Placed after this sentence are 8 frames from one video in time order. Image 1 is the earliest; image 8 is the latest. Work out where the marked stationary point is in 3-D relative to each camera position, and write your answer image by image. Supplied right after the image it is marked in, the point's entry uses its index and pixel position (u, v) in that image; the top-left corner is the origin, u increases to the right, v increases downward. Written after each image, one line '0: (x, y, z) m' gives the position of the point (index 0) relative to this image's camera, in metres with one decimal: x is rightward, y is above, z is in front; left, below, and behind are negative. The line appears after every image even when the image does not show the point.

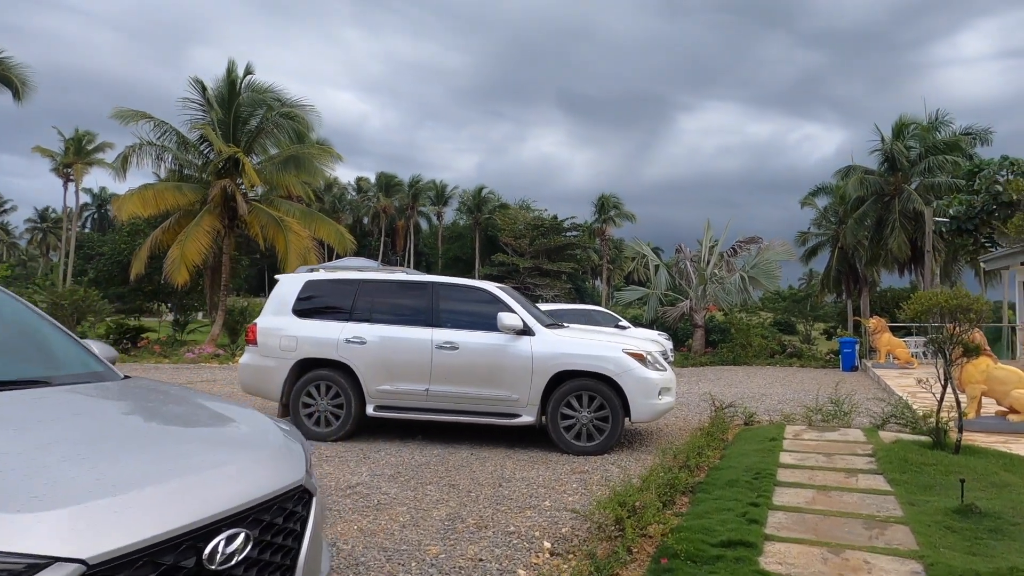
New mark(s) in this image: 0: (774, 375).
0: (+6.5, -2.2, +16.5) m
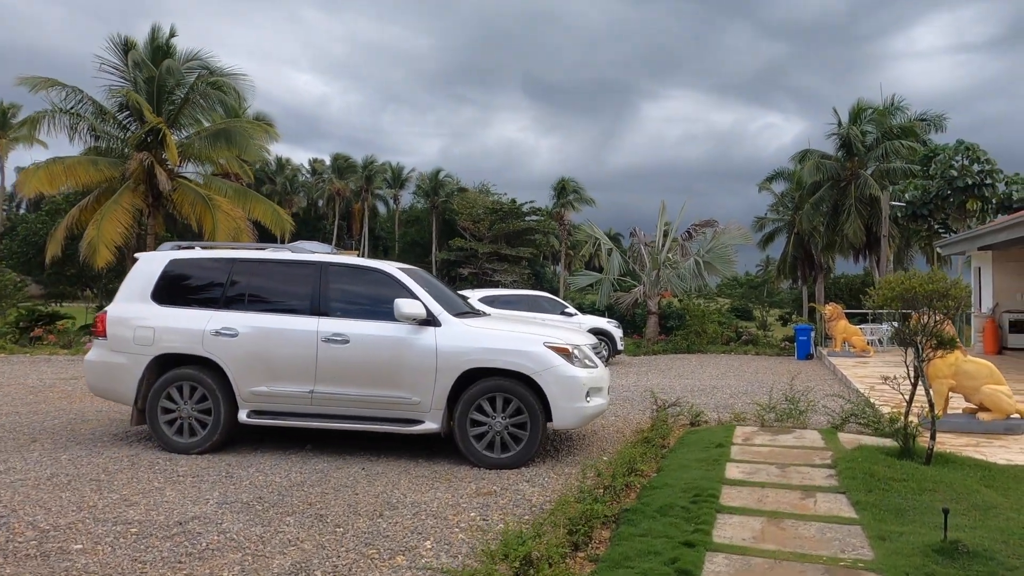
0: (+5.1, -1.8, +15.8) m
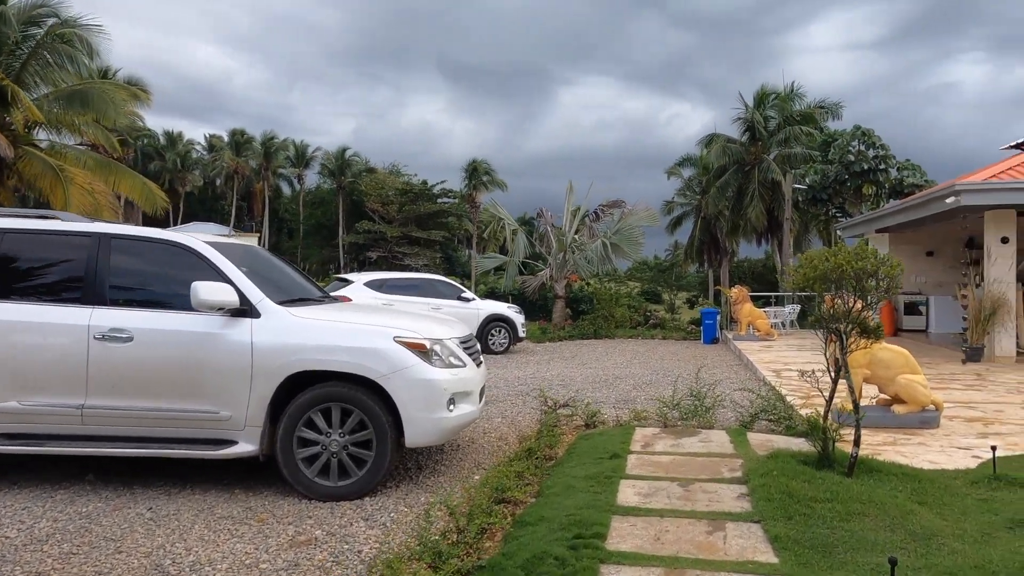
0: (+2.7, -1.4, +15.1) m
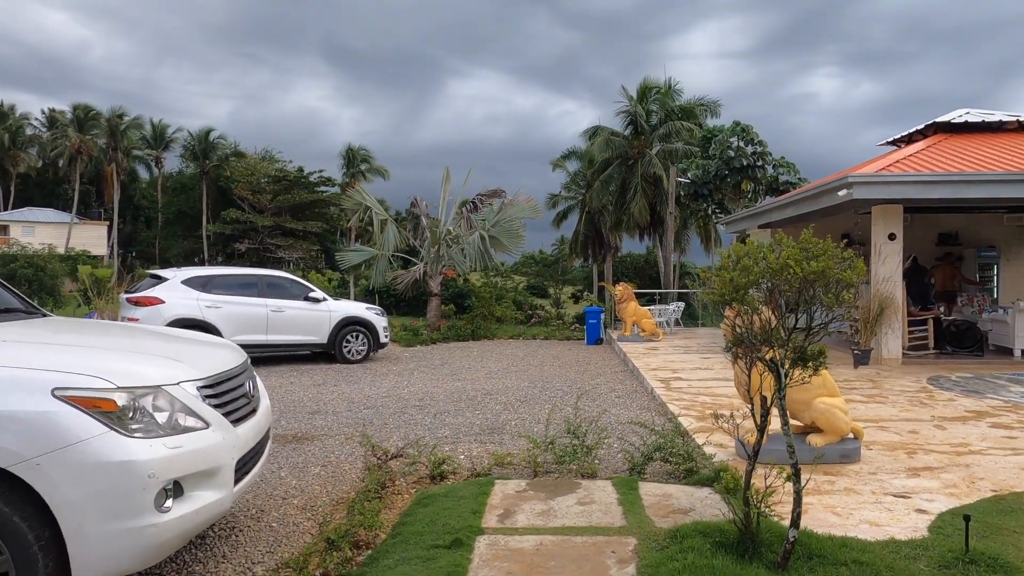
0: (0.0, -1.4, +13.7) m
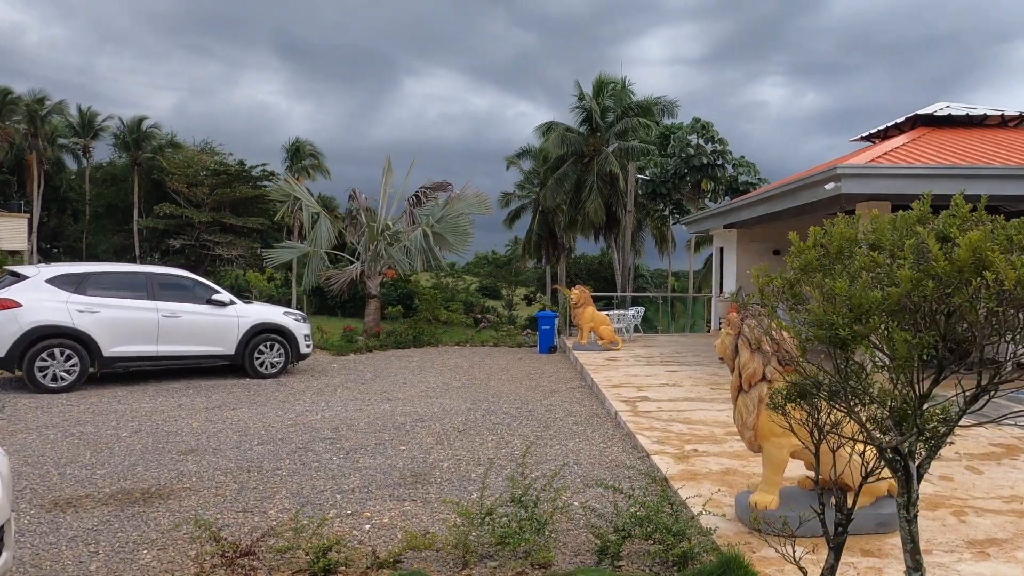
0: (-1.1, -1.4, +12.2) m
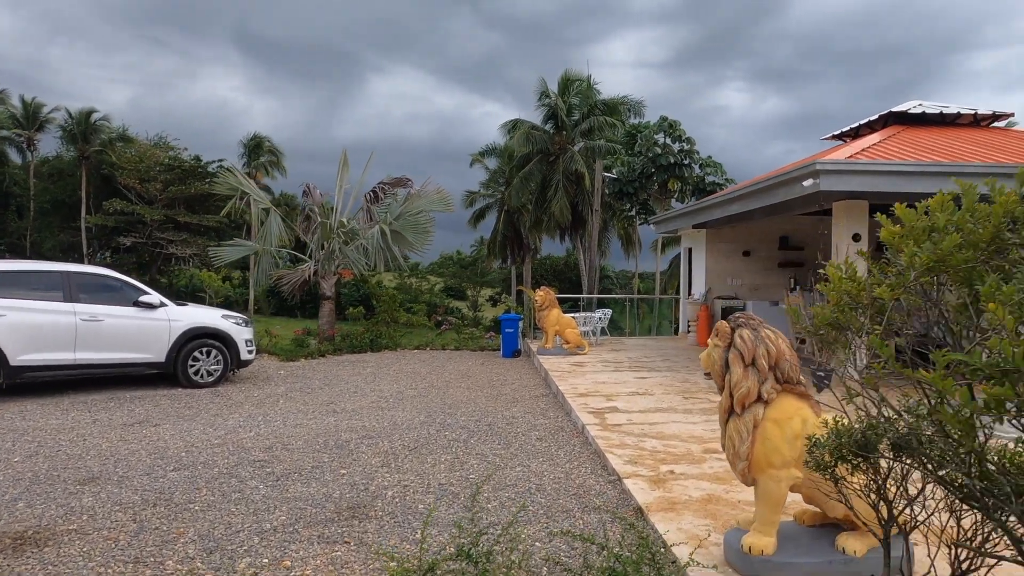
0: (-1.7, -1.4, +11.5) m
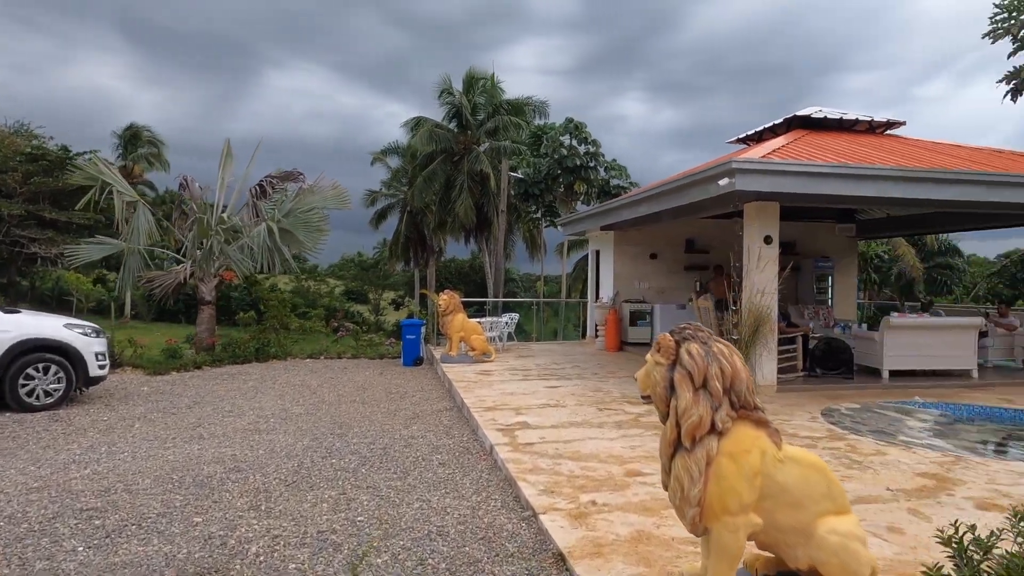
0: (-3.3, -1.5, +10.3) m
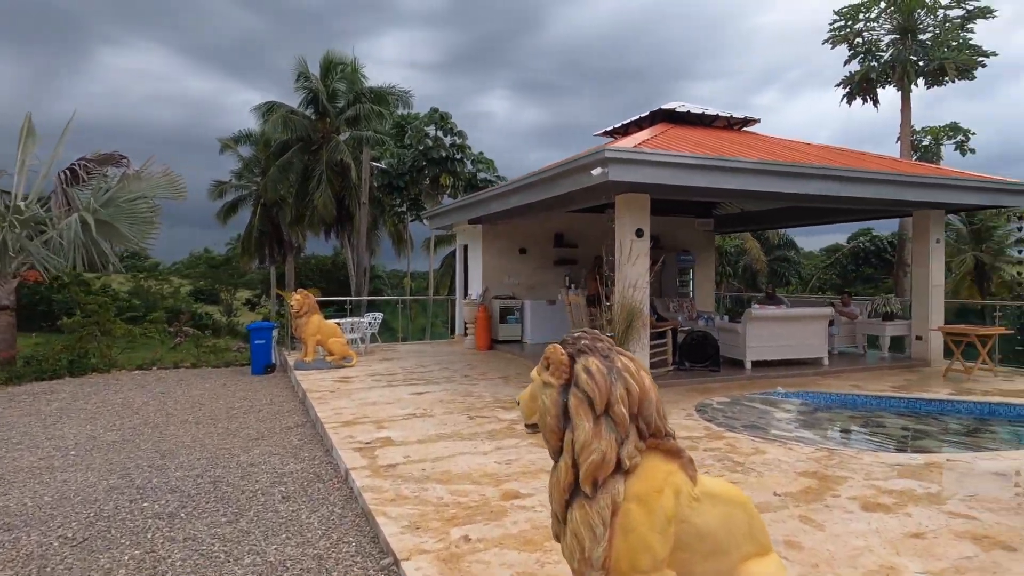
0: (-5.2, -1.5, +8.8) m
